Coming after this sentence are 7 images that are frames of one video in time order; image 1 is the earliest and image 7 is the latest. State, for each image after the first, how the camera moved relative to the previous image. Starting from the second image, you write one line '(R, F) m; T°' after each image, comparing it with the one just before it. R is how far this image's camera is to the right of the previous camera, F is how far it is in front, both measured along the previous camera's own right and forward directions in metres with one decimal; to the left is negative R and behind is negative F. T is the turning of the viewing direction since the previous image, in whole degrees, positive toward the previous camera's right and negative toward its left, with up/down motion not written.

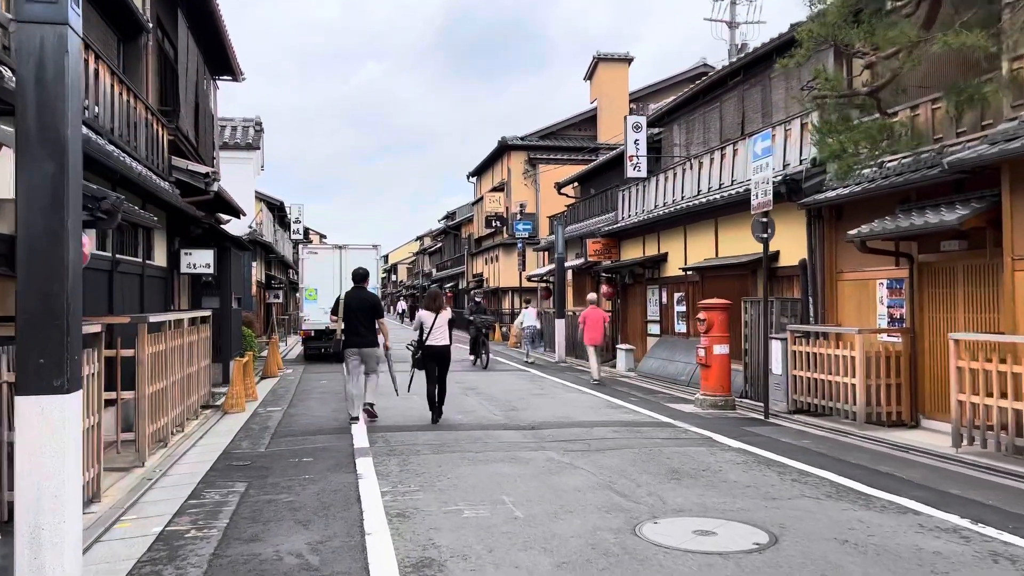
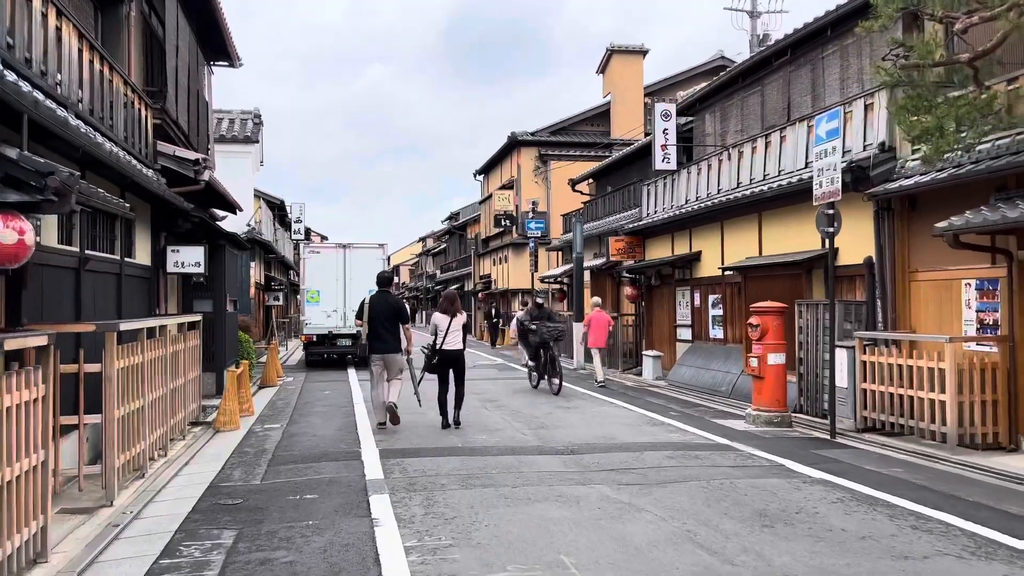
(-0.4, +1.4) m; 0°
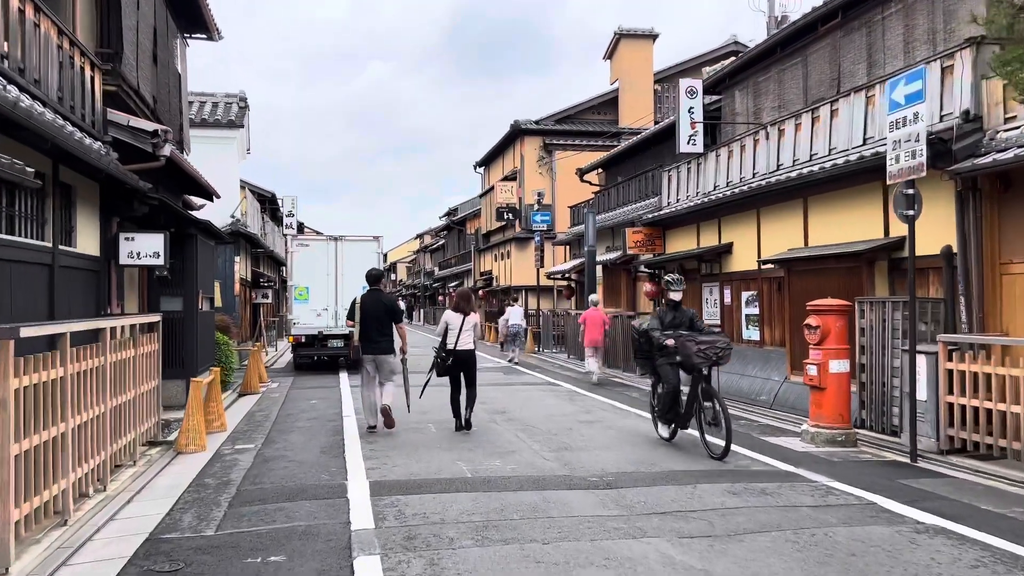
(-0.2, +1.6) m; 0°
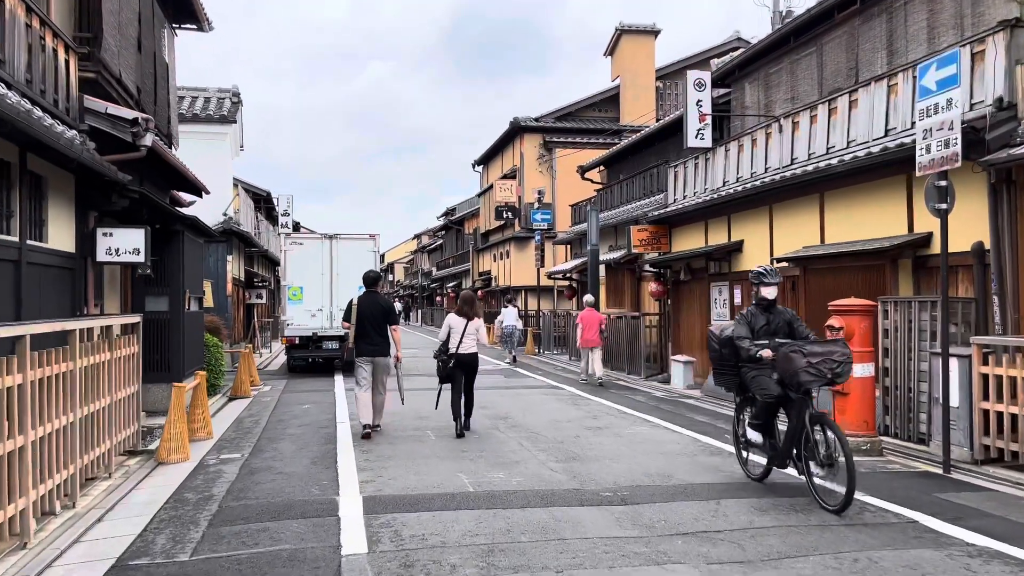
(-0.1, +0.6) m; 0°
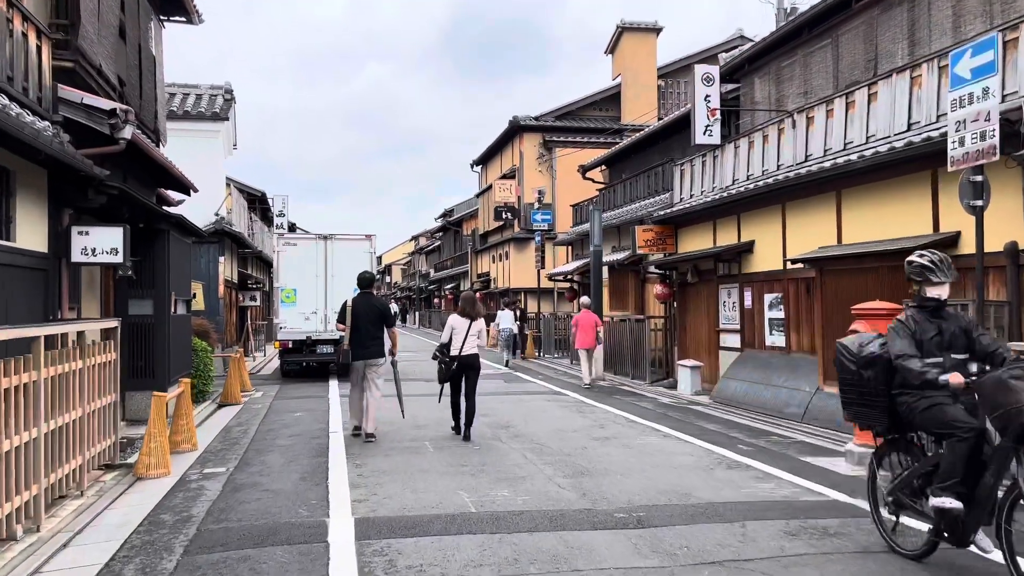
(-0.1, +0.5) m; 0°
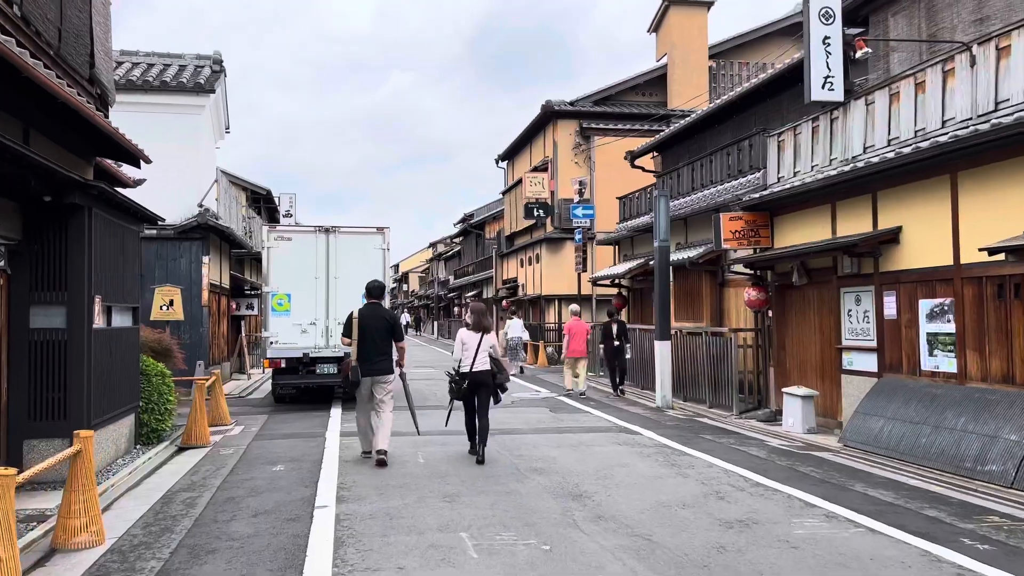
(-0.5, +3.4) m; -1°
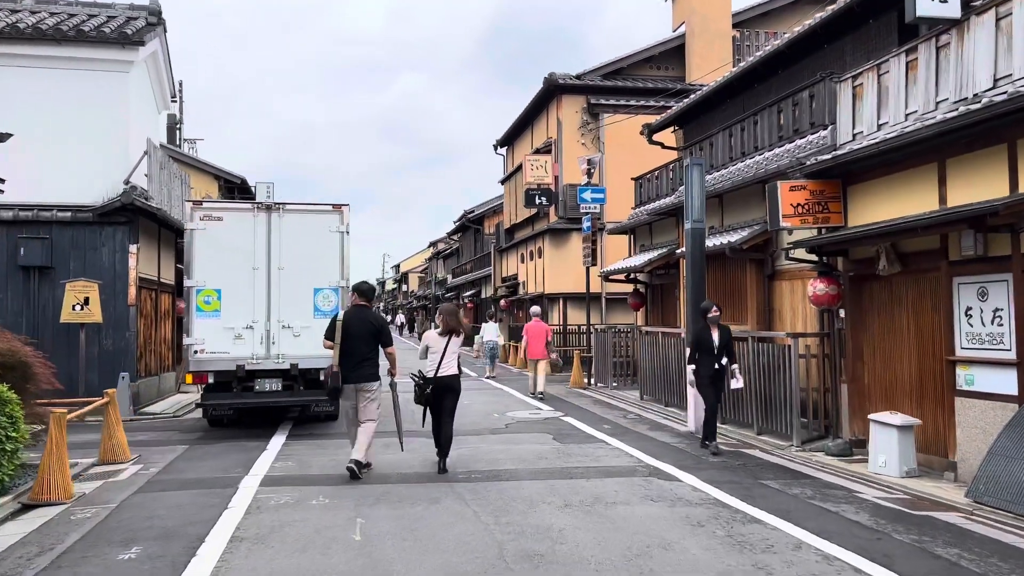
(+0.2, +2.9) m; 0°
